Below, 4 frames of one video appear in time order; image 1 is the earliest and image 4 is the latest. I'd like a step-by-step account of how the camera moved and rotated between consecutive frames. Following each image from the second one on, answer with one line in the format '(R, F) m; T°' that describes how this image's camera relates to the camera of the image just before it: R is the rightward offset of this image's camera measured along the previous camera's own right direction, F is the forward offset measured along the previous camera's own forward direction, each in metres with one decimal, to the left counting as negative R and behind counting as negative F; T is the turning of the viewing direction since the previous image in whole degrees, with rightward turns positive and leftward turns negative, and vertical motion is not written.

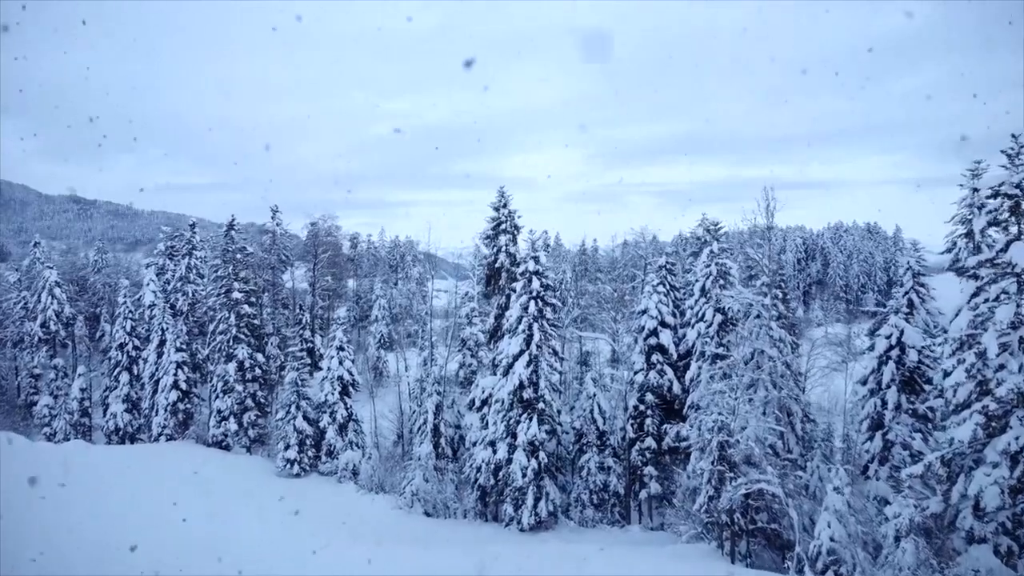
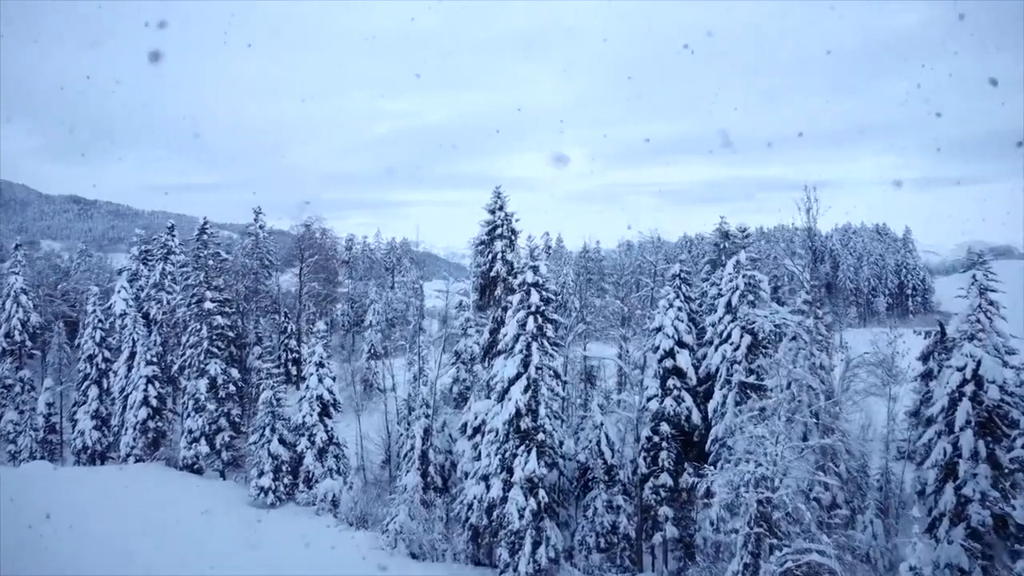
(+0.2, +3.0) m; 0°
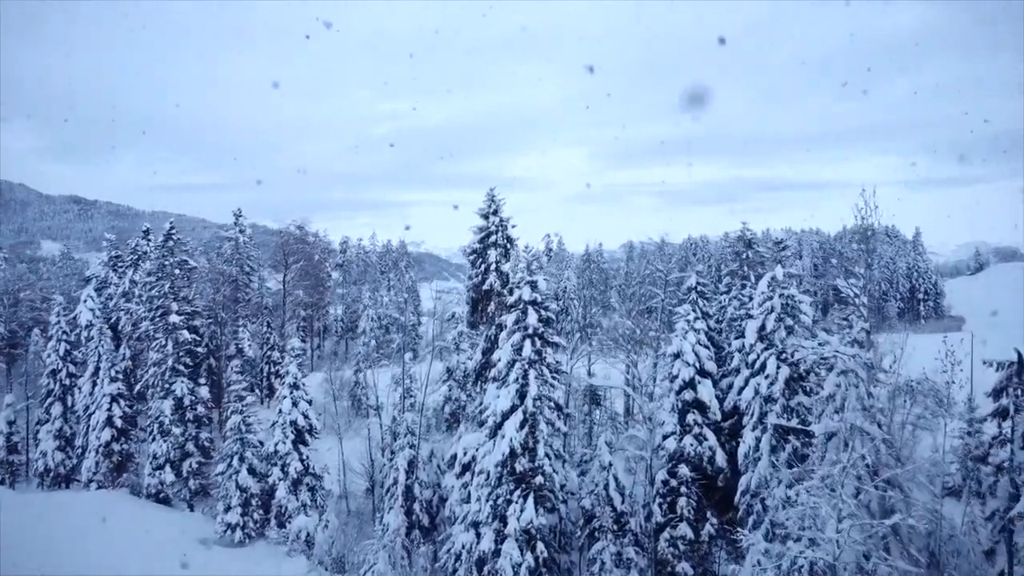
(+0.2, +2.9) m; 0°
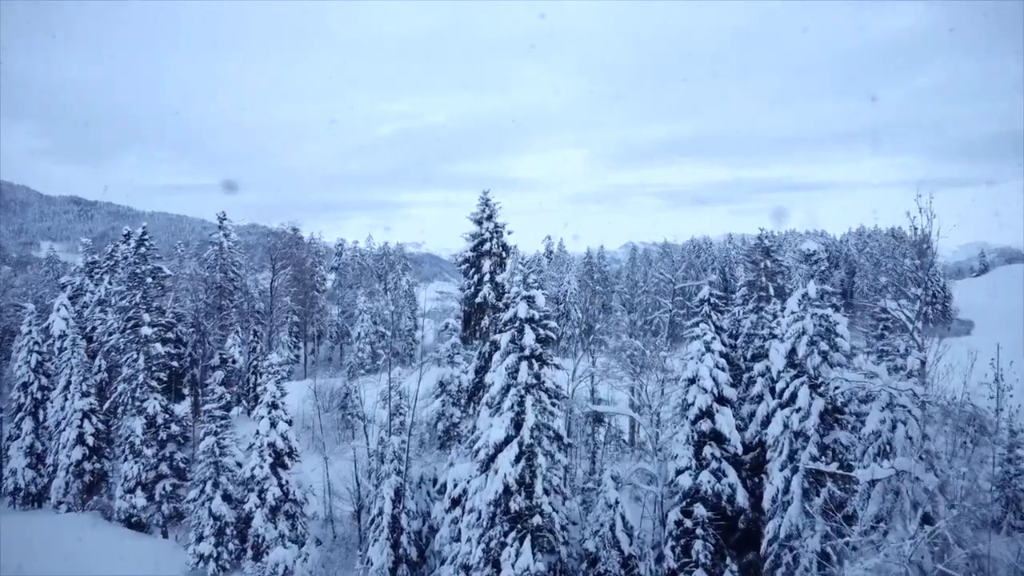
(+0.2, +2.0) m; 0°
